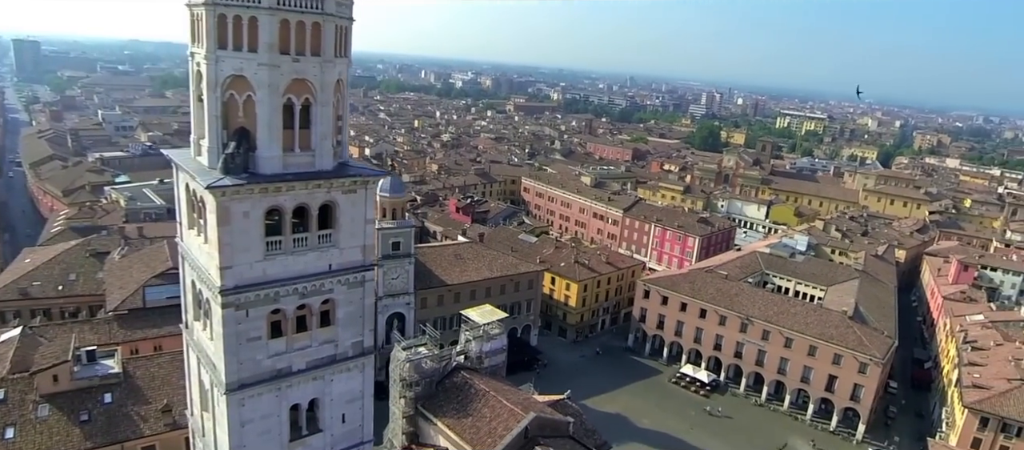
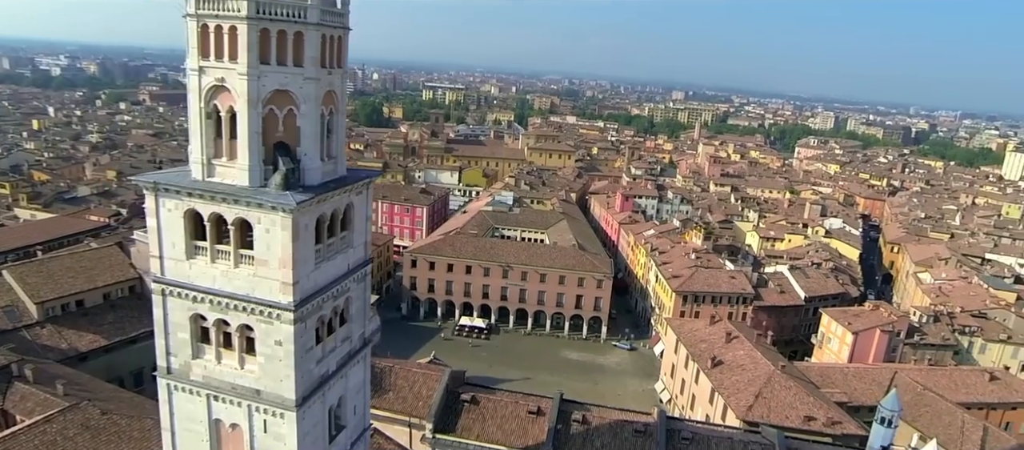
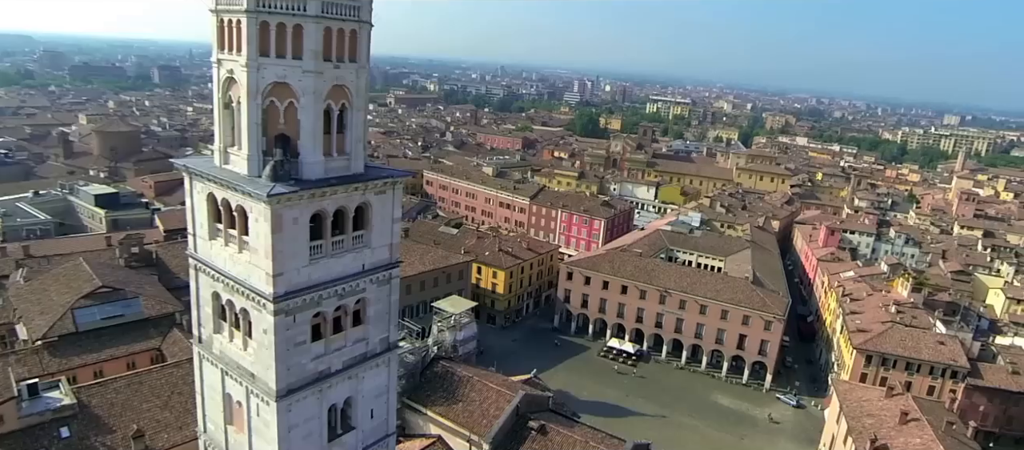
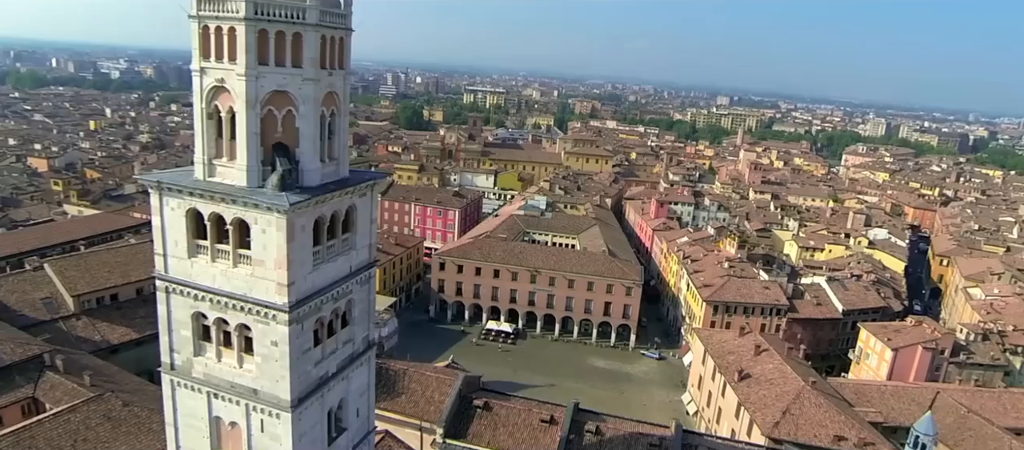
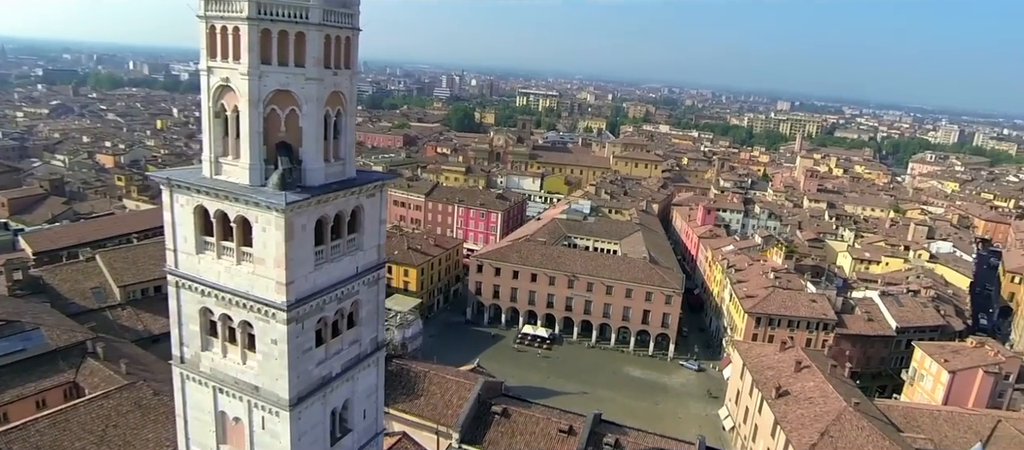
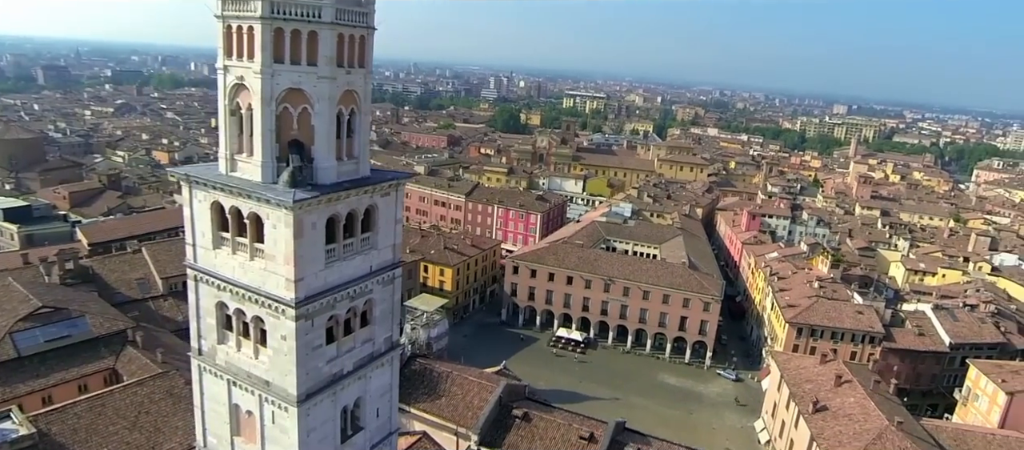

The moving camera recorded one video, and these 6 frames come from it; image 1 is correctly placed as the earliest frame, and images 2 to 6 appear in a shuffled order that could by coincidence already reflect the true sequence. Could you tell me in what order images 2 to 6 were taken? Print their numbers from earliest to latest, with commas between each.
3, 6, 5, 4, 2
